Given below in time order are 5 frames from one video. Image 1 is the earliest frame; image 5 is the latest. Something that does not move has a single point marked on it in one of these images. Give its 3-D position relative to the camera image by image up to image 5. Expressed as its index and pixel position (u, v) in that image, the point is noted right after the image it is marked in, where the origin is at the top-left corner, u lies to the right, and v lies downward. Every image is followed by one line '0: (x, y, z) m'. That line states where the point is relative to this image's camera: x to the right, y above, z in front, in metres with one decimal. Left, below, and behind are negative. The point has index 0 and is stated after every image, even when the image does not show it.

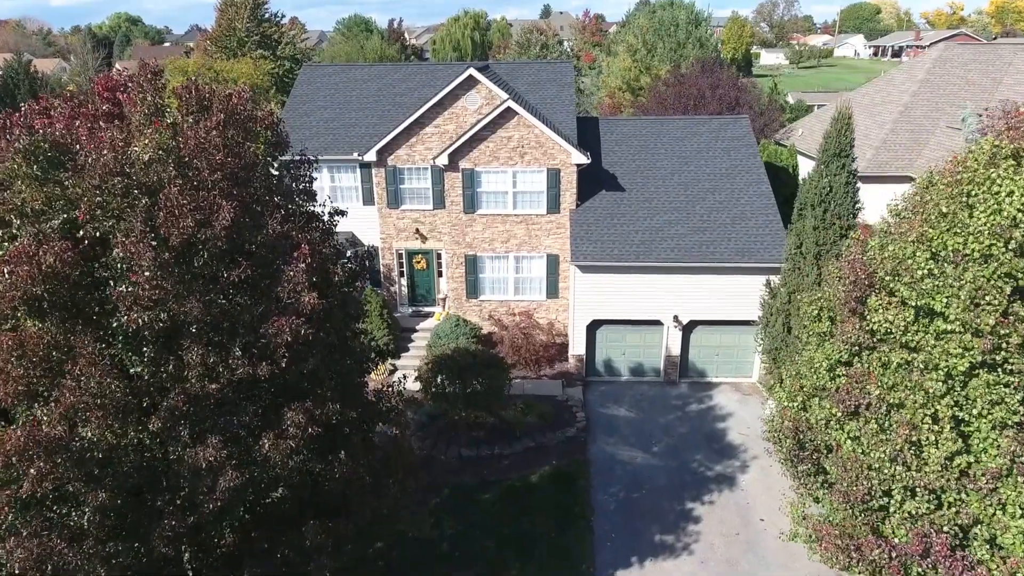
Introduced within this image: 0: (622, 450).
0: (+4.1, -6.1, +17.7) m
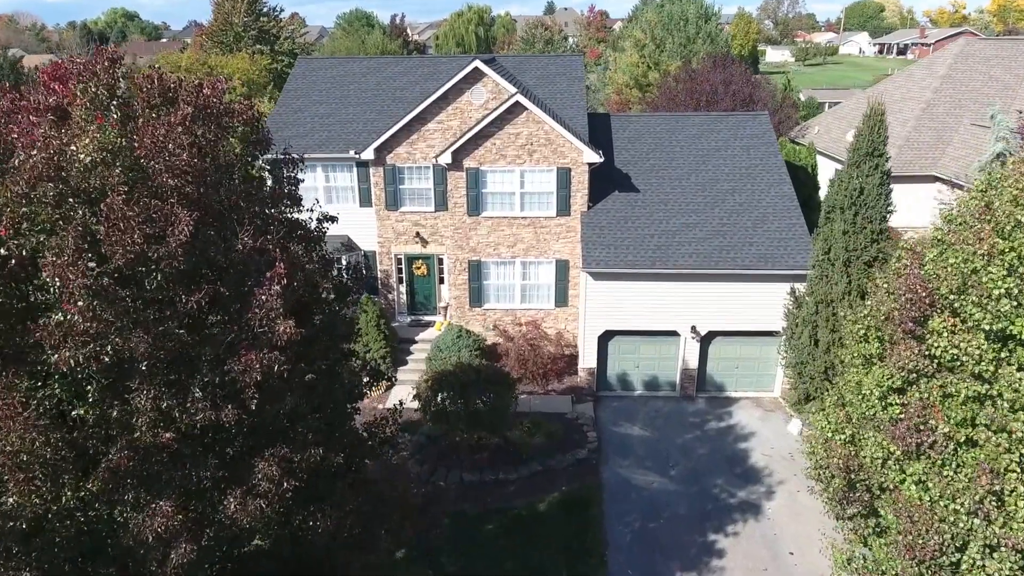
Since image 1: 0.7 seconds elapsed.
0: (+4.3, -6.4, +16.4) m
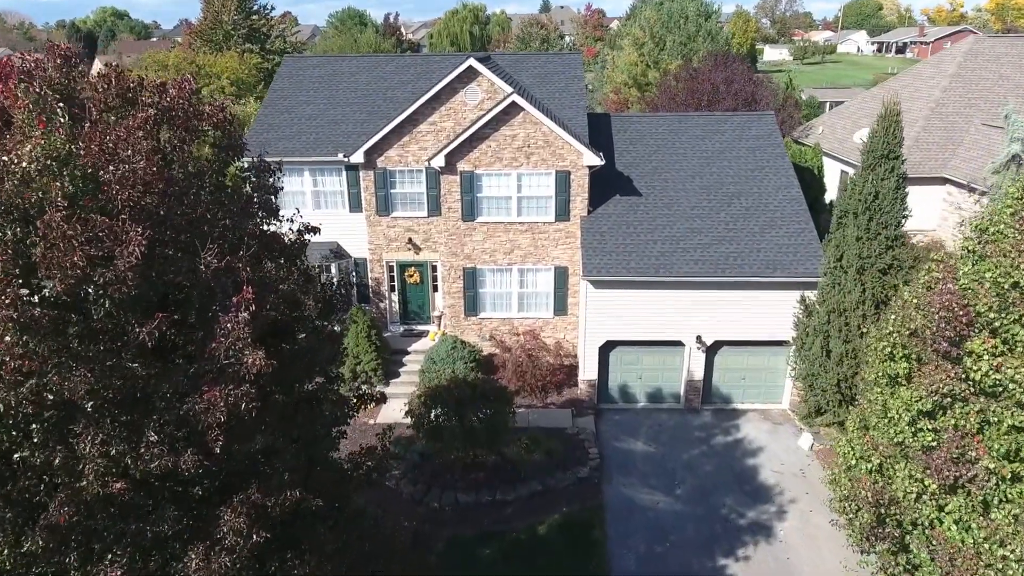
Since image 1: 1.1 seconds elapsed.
0: (+4.3, -6.8, +15.6) m
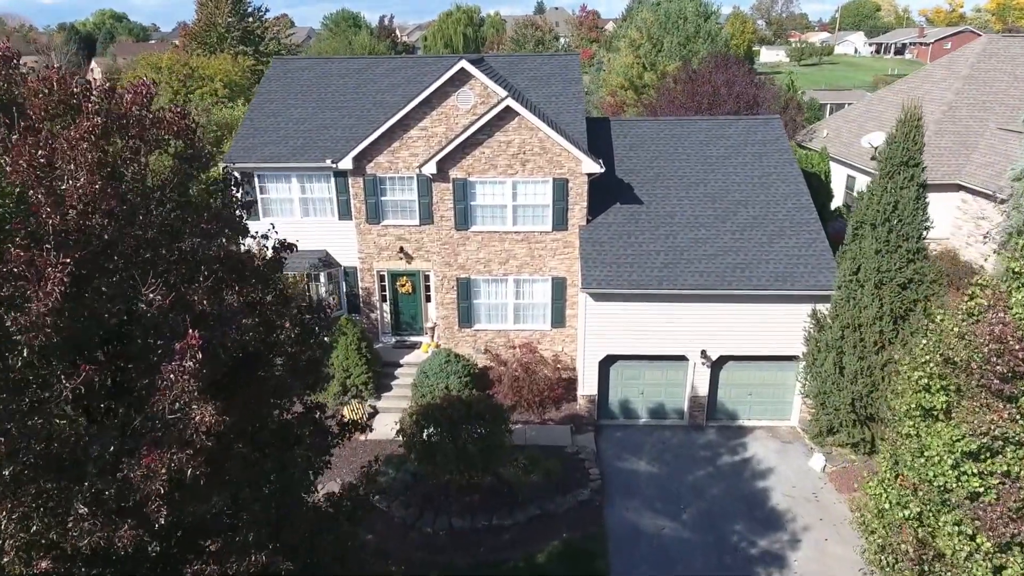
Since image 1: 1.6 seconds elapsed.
0: (+4.1, -7.2, +14.8) m
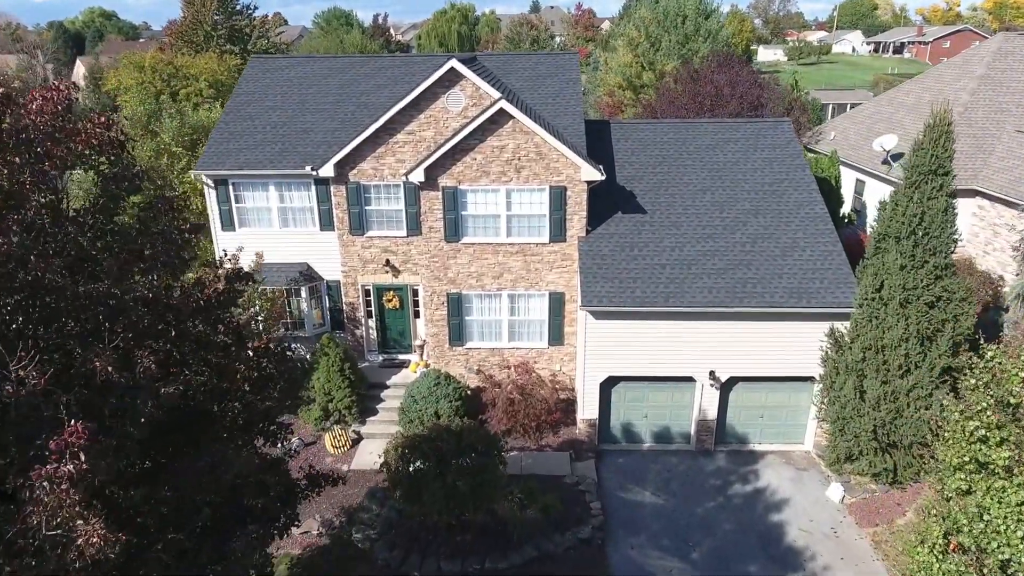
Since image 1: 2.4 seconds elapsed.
0: (+4.0, -7.7, +13.6) m
